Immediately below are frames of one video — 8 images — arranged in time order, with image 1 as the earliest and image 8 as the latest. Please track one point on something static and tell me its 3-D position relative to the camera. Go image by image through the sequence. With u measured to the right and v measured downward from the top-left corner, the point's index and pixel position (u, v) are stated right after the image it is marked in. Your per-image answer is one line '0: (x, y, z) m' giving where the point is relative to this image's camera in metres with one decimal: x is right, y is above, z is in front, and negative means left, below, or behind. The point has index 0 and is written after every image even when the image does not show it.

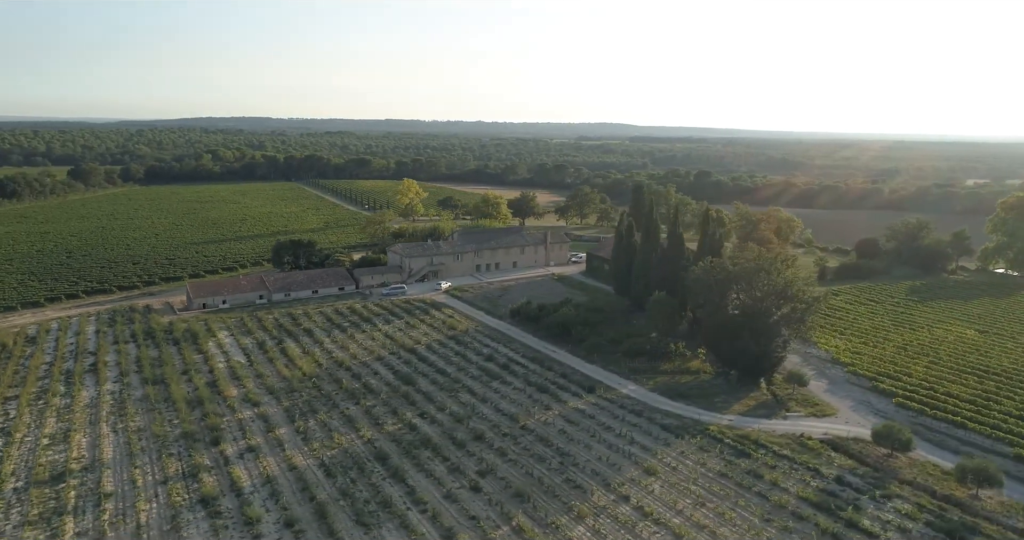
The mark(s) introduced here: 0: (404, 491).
0: (-2.9, -5.9, +18.9) m
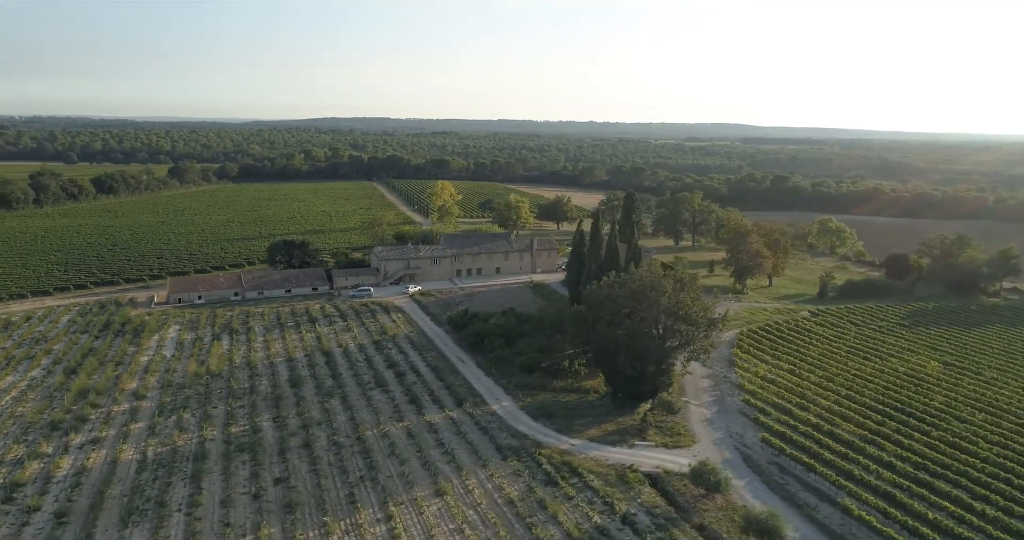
0: (-9.0, -6.1, +19.5) m
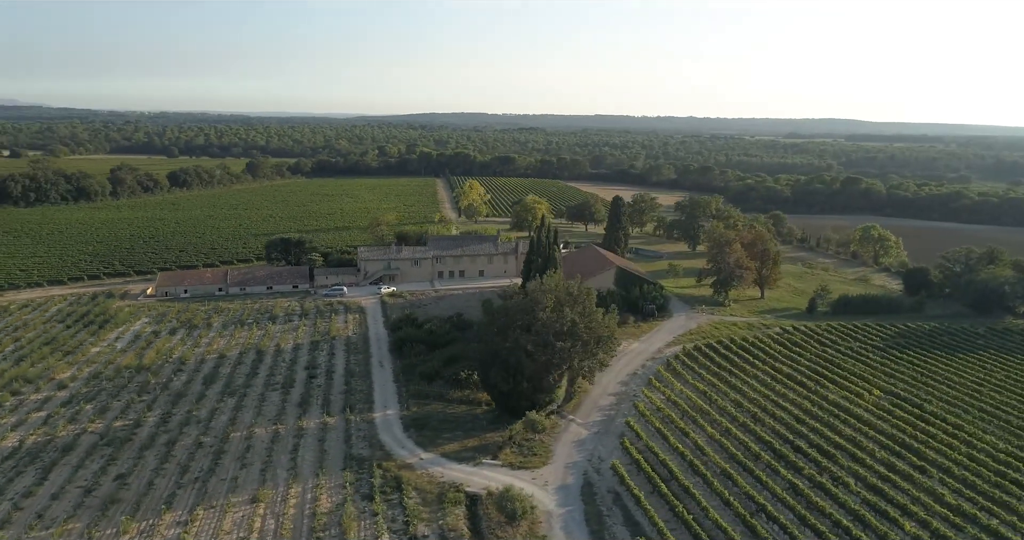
0: (-14.1, -6.3, +20.8) m
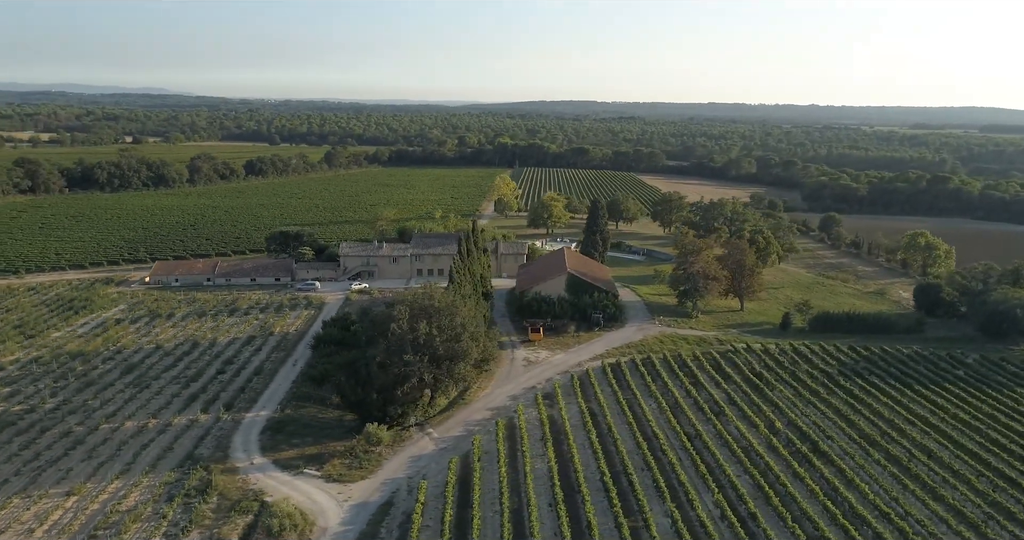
0: (-19.9, -6.2, +22.9) m
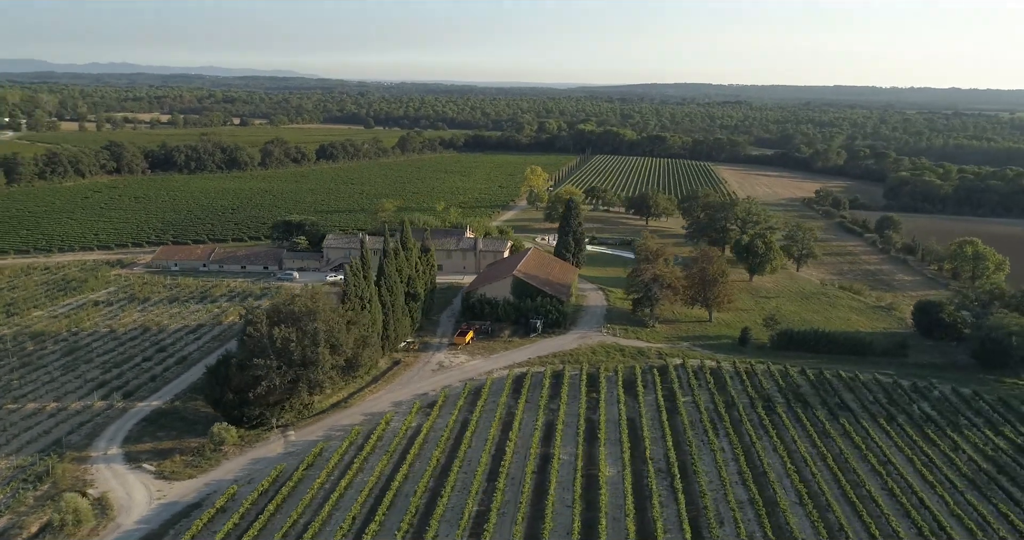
0: (-25.2, -5.7, +25.9) m
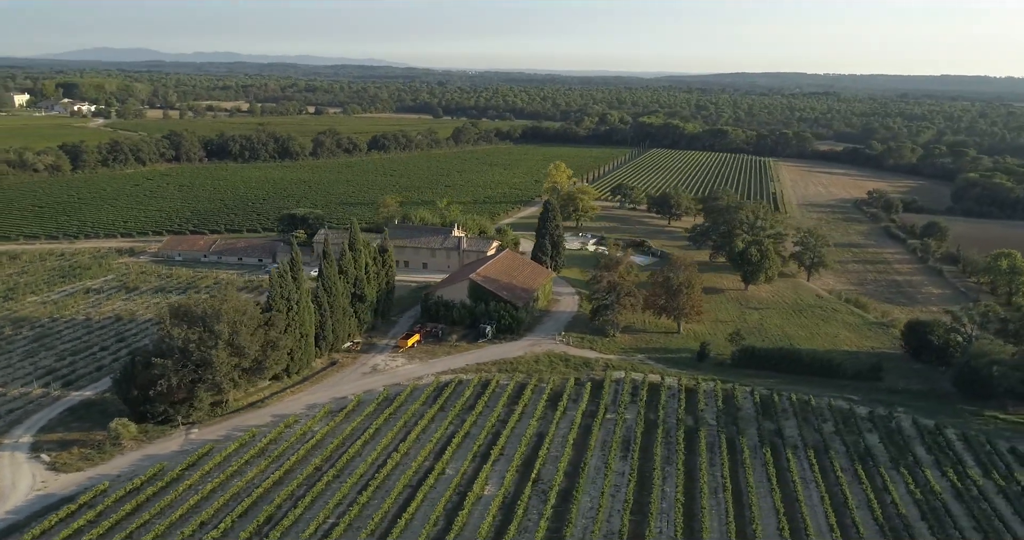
0: (-29.0, -5.2, +28.4) m
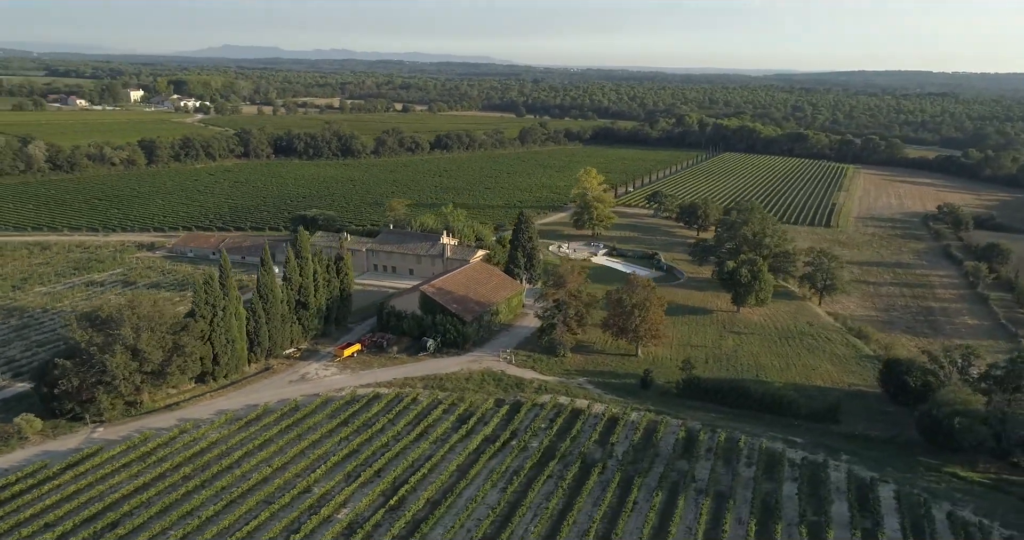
0: (-32.8, -4.8, +31.8) m
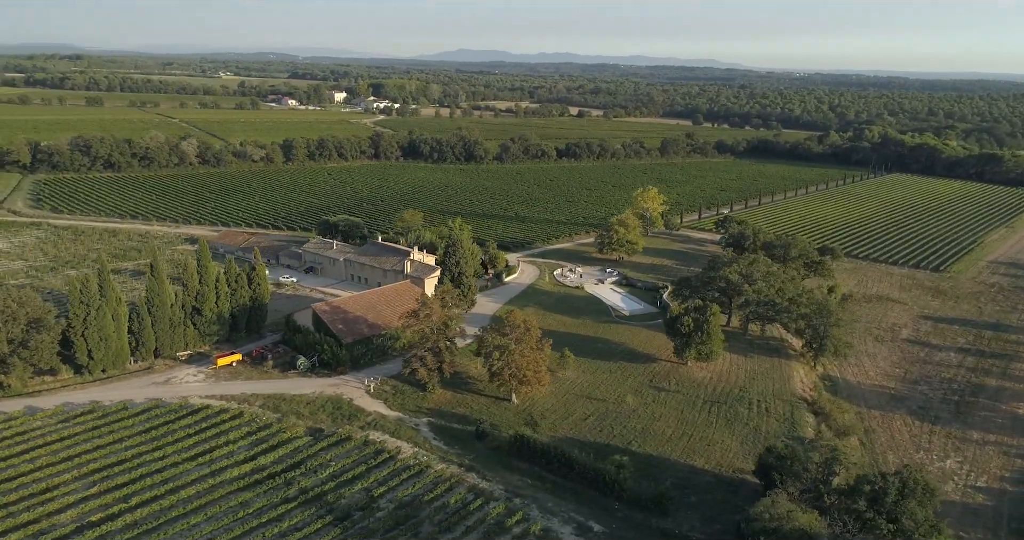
0: (-39.3, -3.3, +40.0) m
